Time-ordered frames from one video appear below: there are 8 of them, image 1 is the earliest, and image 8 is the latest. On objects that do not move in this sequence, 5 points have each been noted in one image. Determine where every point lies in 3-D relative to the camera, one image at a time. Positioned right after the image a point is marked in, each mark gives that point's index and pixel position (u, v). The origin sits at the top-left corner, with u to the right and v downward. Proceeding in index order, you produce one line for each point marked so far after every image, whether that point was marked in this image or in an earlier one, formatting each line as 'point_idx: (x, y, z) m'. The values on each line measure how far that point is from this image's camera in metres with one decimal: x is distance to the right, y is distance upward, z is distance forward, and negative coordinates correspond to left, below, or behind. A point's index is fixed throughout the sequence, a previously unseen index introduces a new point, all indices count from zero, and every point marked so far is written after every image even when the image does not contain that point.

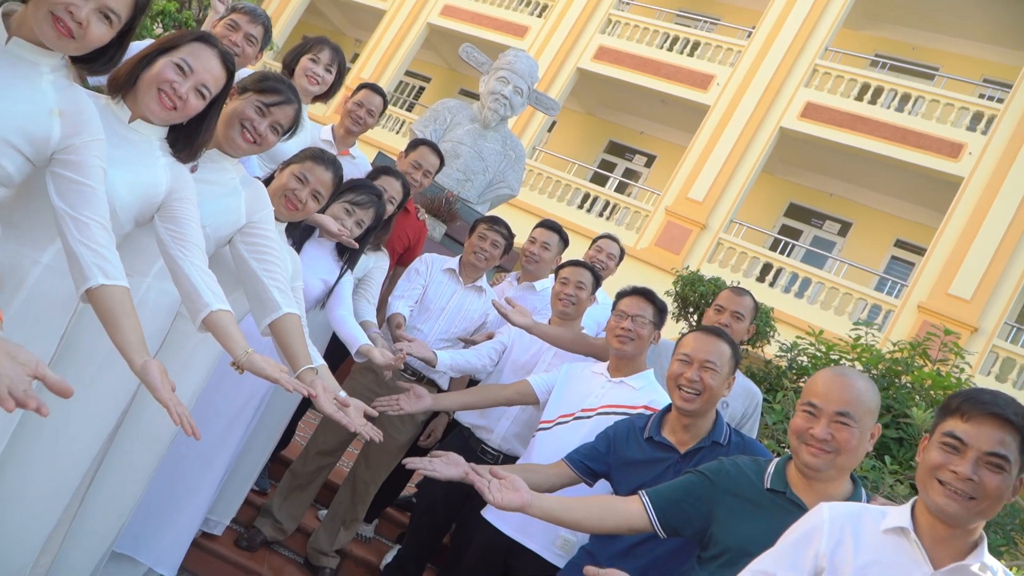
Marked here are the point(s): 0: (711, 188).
0: (+3.2, +1.6, +13.4) m
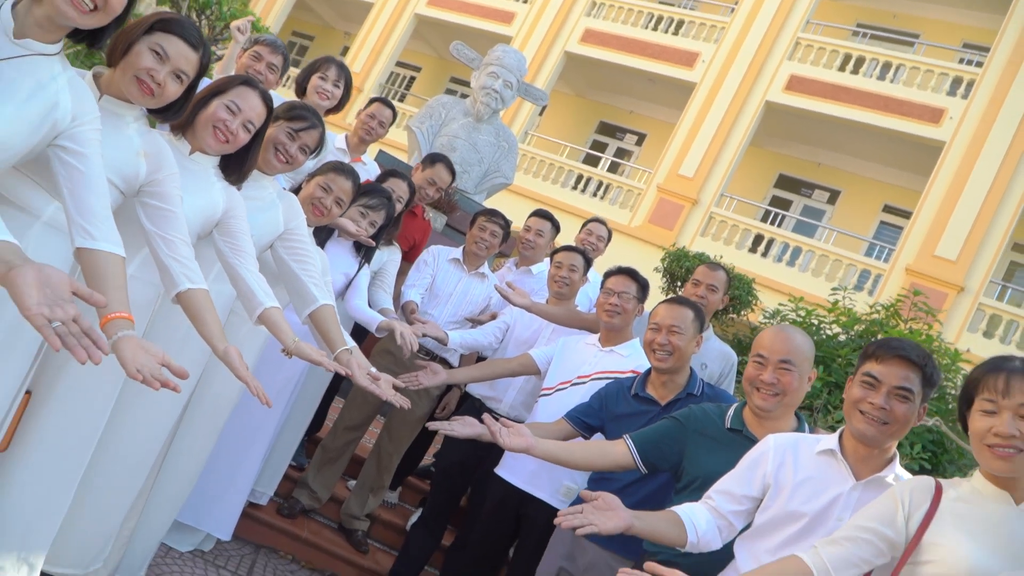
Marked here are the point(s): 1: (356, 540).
0: (+3.1, +2.1, +13.8) m
1: (-0.8, -1.2, +4.2) m
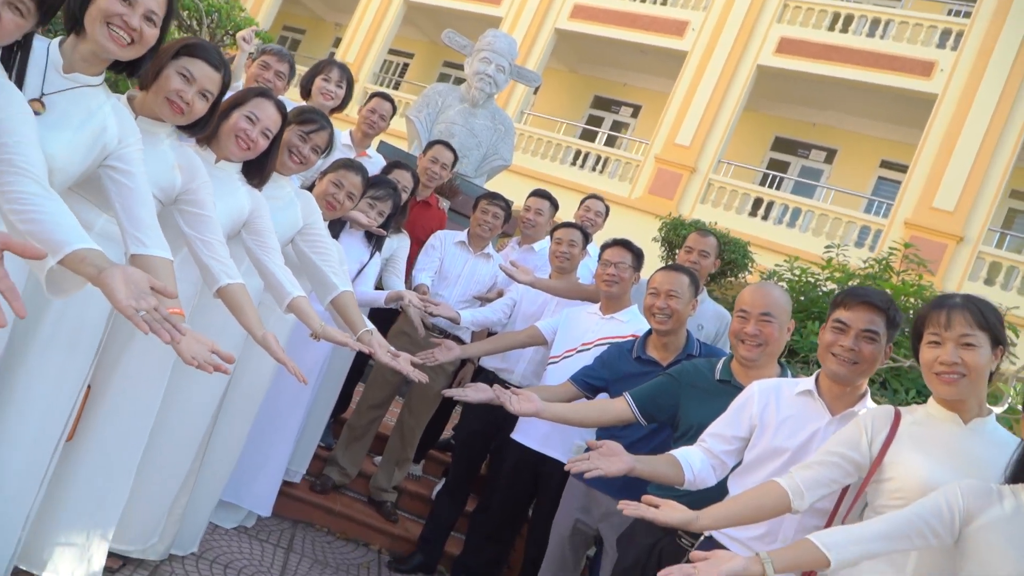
0: (+3.1, +2.6, +14.0) m
1: (-0.7, -1.2, +4.5) m
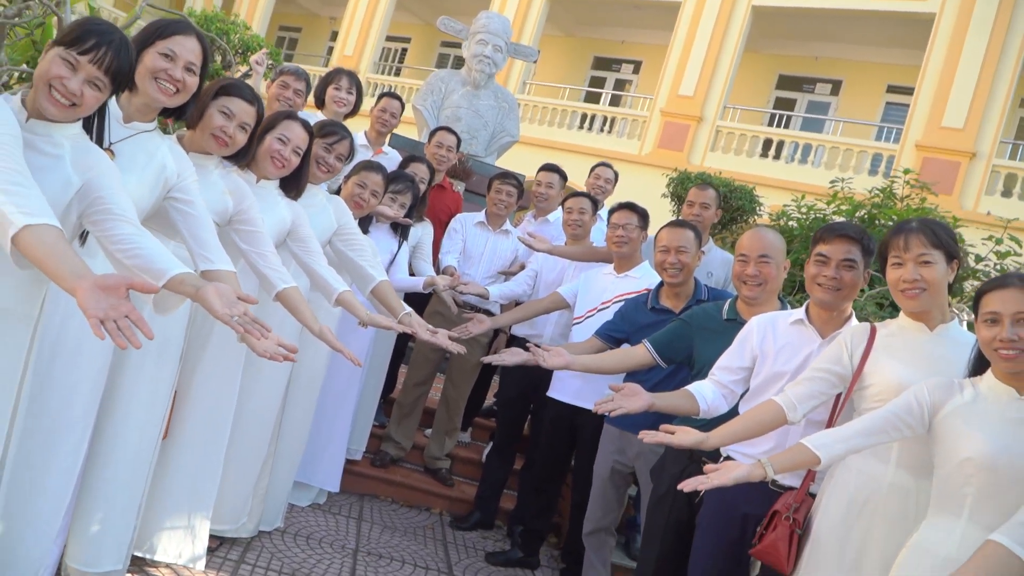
0: (+3.1, +3.5, +14.1) m
1: (-0.4, -1.1, +4.9) m
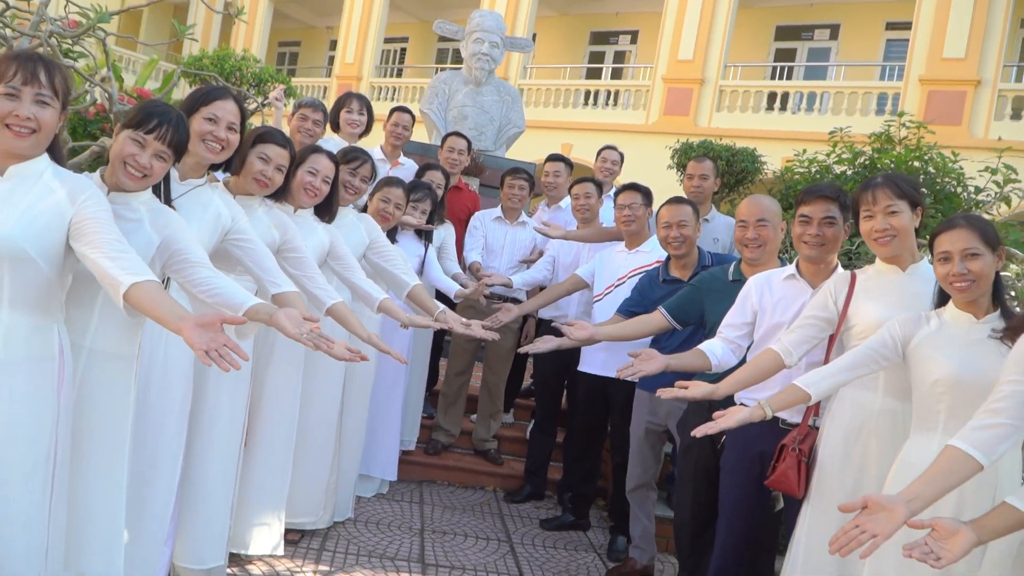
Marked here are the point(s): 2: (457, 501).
0: (+3.1, +4.1, +14.3) m
1: (-0.1, -1.0, +5.3) m
2: (-0.3, -1.2, +4.9) m
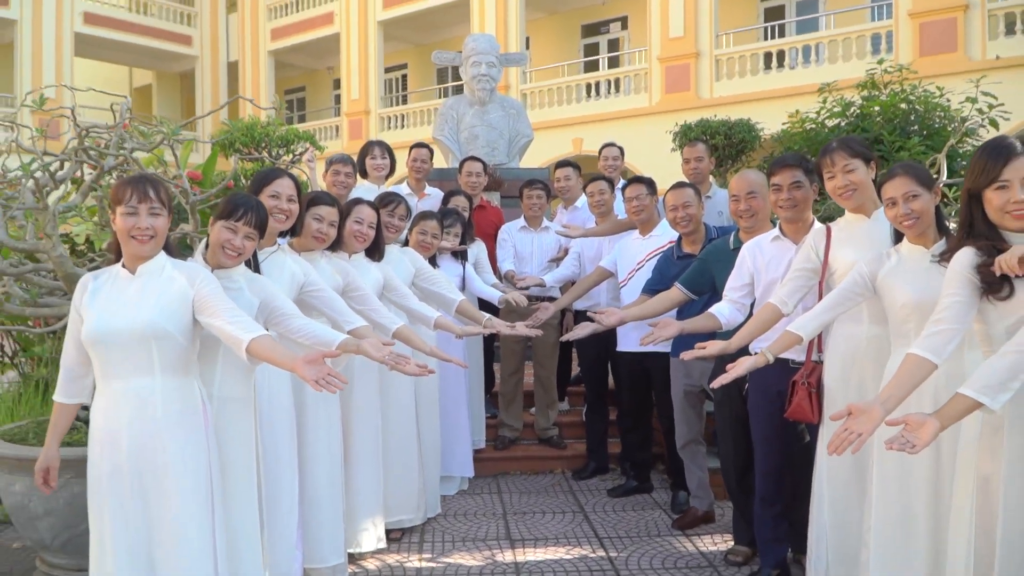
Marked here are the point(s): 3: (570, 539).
0: (+3.0, +4.6, +14.7) m
1: (+0.3, -1.0, +5.8) m
2: (+0.1, -1.3, +5.4) m
3: (+0.3, -1.3, +4.3) m
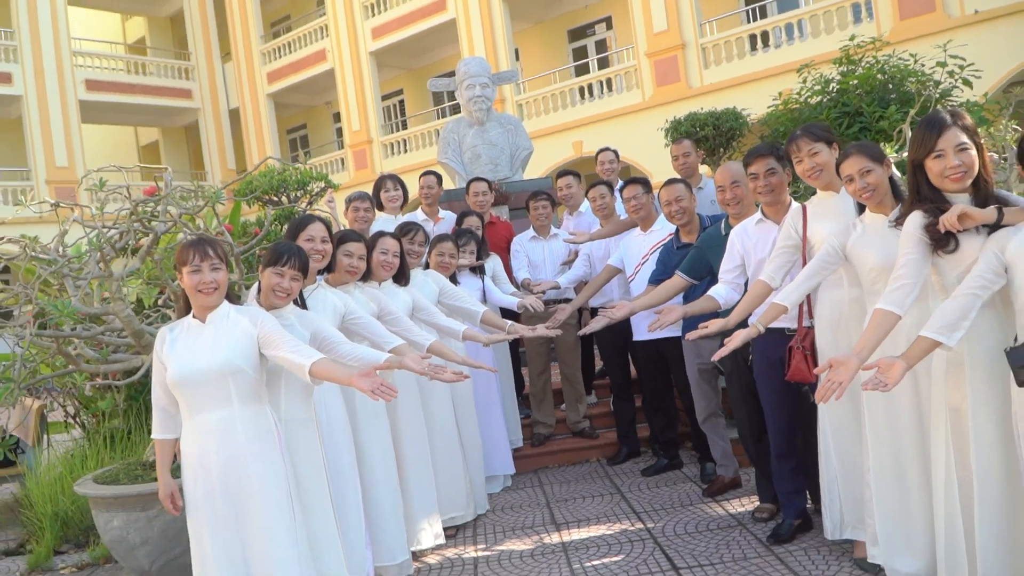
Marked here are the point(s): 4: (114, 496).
0: (+2.7, +4.8, +15.1) m
1: (+0.5, -1.1, +6.2) m
2: (+0.4, -1.3, +5.8) m
3: (+0.6, -1.3, +4.7) m
4: (-1.7, -0.9, +3.7) m
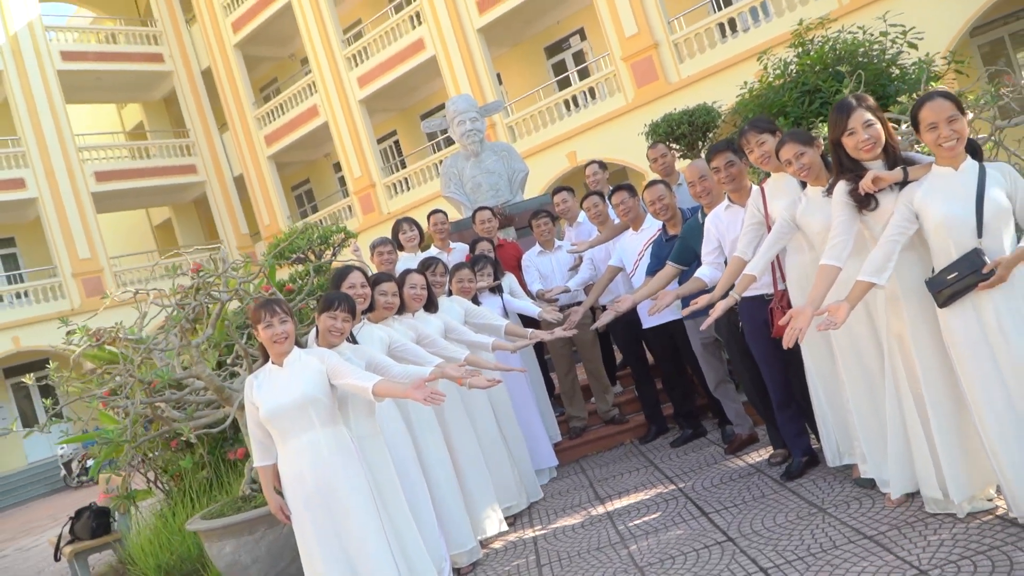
0: (+2.3, +4.9, +15.8) m
1: (+0.8, -1.1, +6.8) m
2: (+0.7, -1.3, +6.4) m
3: (+0.9, -1.3, +5.4) m
4: (-1.5, -1.2, +4.4) m
